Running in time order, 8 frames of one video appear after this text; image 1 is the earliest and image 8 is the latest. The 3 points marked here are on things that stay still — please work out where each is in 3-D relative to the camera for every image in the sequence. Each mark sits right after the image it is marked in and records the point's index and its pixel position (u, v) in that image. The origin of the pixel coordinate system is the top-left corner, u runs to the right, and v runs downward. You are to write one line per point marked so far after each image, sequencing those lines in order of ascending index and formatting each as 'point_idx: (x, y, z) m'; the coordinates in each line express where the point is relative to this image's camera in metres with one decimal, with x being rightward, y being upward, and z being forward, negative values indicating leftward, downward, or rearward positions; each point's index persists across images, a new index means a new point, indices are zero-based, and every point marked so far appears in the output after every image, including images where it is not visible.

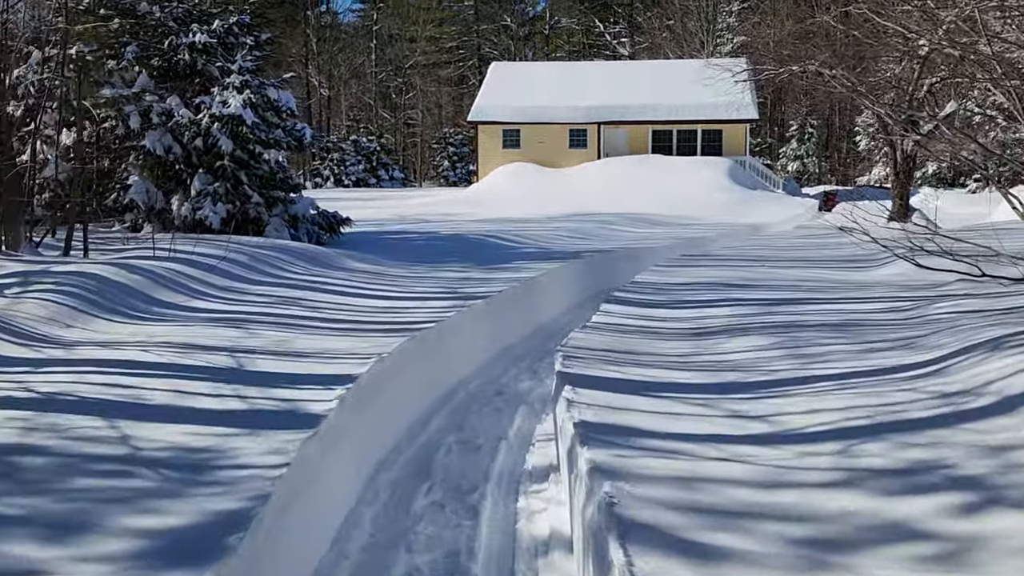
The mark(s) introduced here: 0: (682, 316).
0: (+1.3, -0.2, +7.9) m
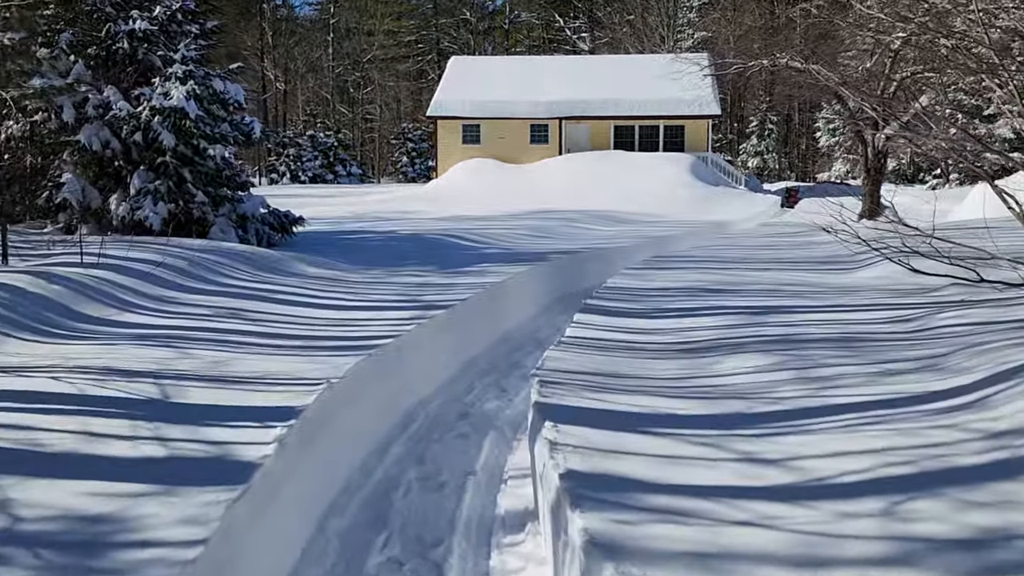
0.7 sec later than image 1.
0: (+1.1, -0.3, +7.2) m
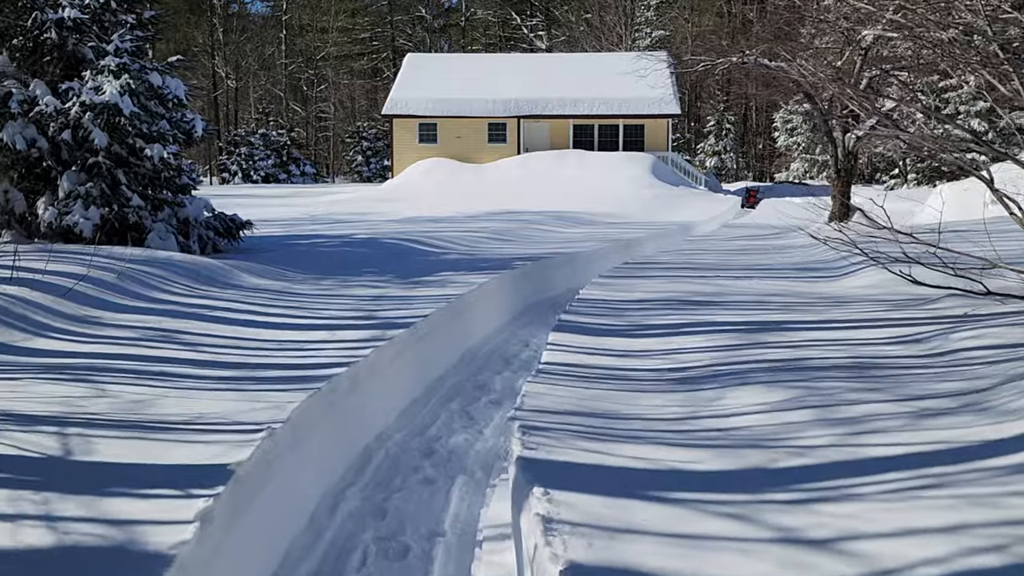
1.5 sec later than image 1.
0: (+0.9, -0.4, +6.5) m
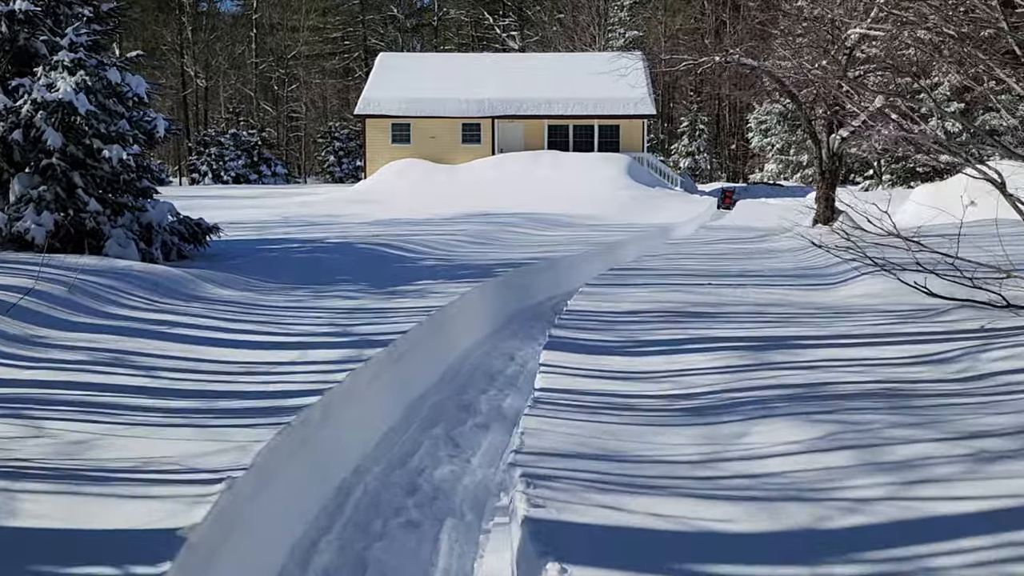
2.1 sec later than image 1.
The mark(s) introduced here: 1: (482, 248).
0: (+0.8, -0.5, +5.9) m
1: (-0.5, +0.7, +17.0) m
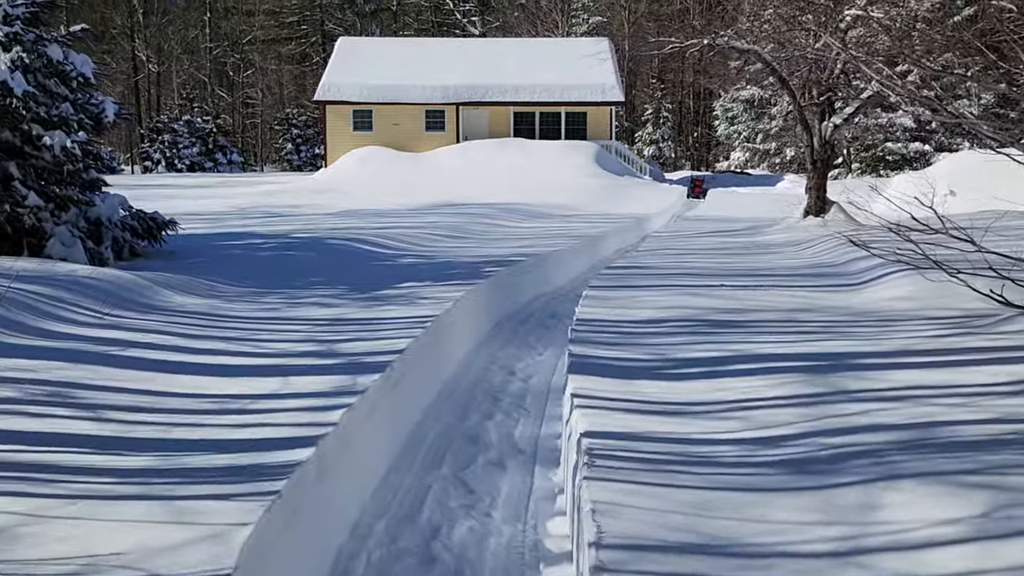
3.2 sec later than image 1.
0: (+1.0, -0.6, +4.9) m
1: (-0.8, +0.7, +15.9) m
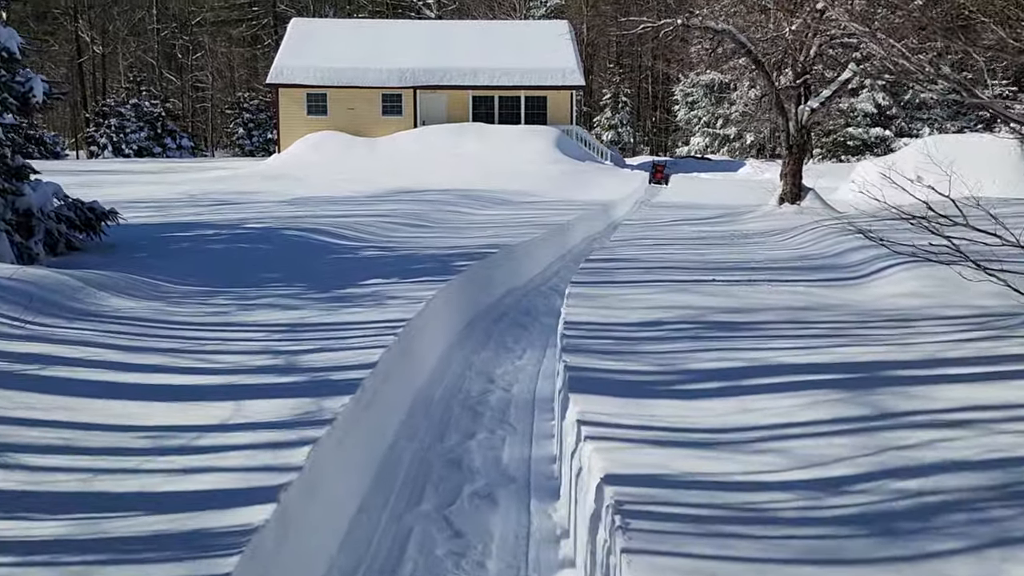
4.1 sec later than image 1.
0: (+0.9, -0.6, +4.2) m
1: (-1.3, +0.8, +15.0) m
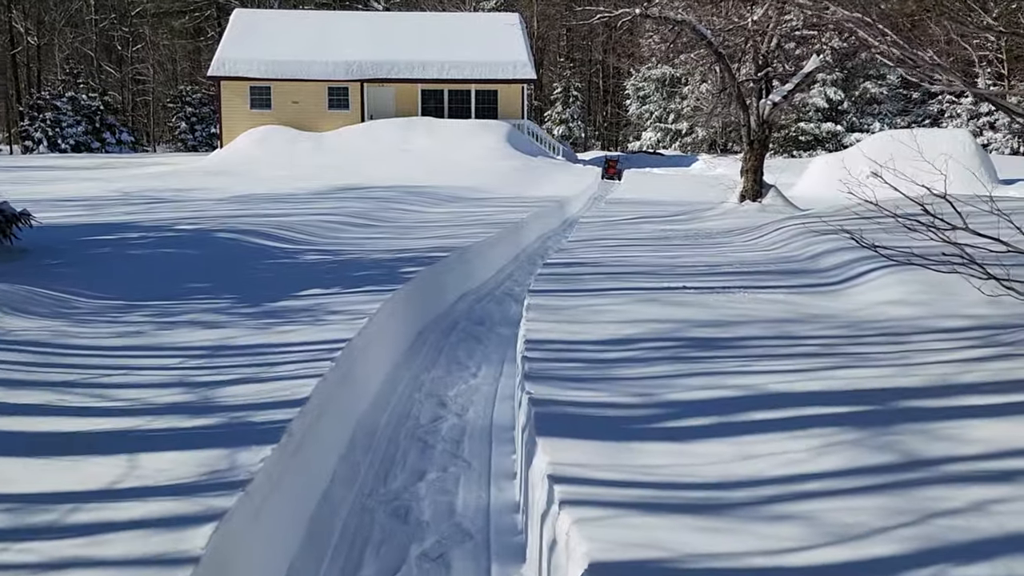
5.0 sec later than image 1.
0: (+0.8, -0.7, +3.4) m
1: (-2.0, +0.7, +14.2) m
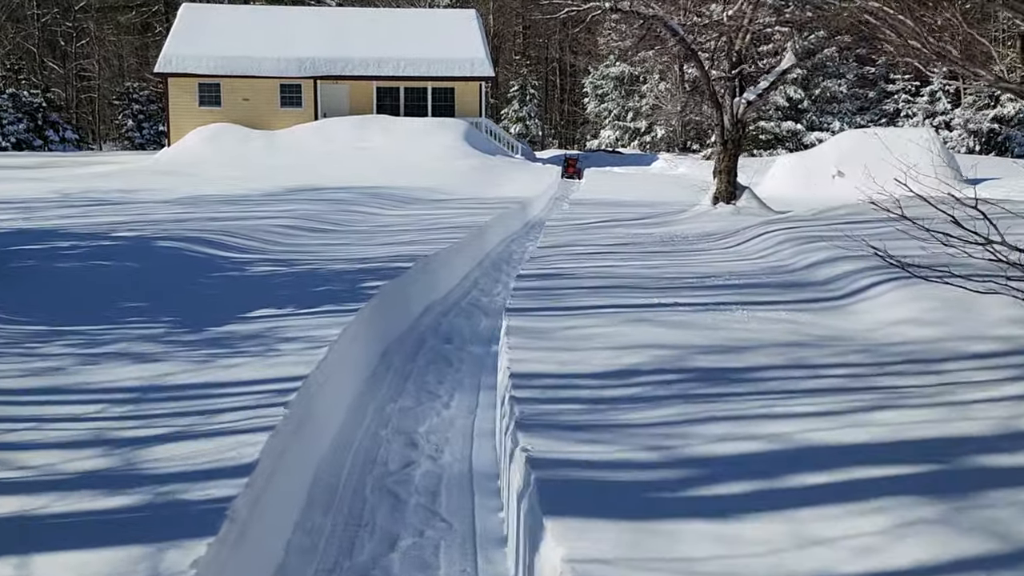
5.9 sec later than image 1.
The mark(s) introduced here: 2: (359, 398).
0: (+0.8, -0.8, +2.6) m
1: (-2.4, +0.6, +13.2) m
2: (-0.9, -0.7, +6.4) m
